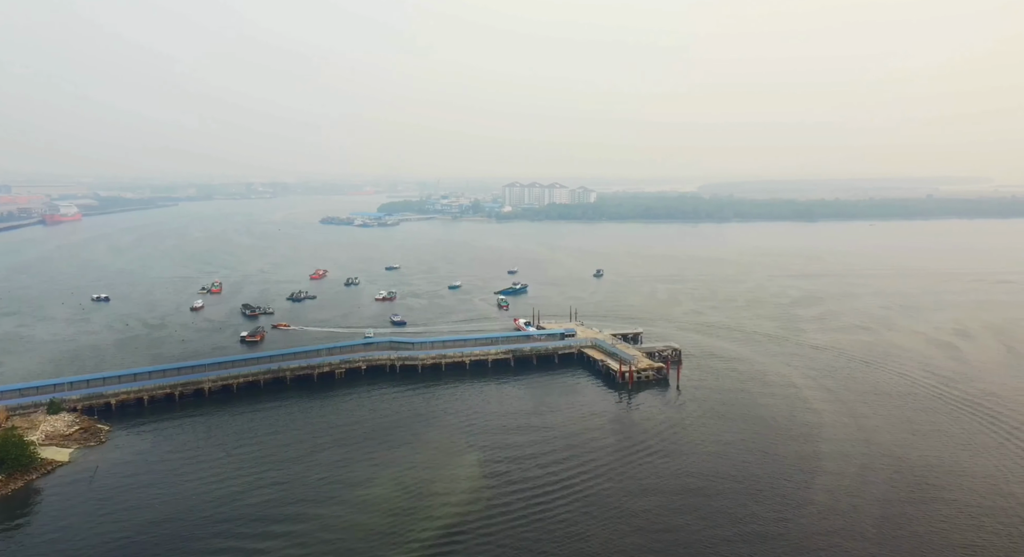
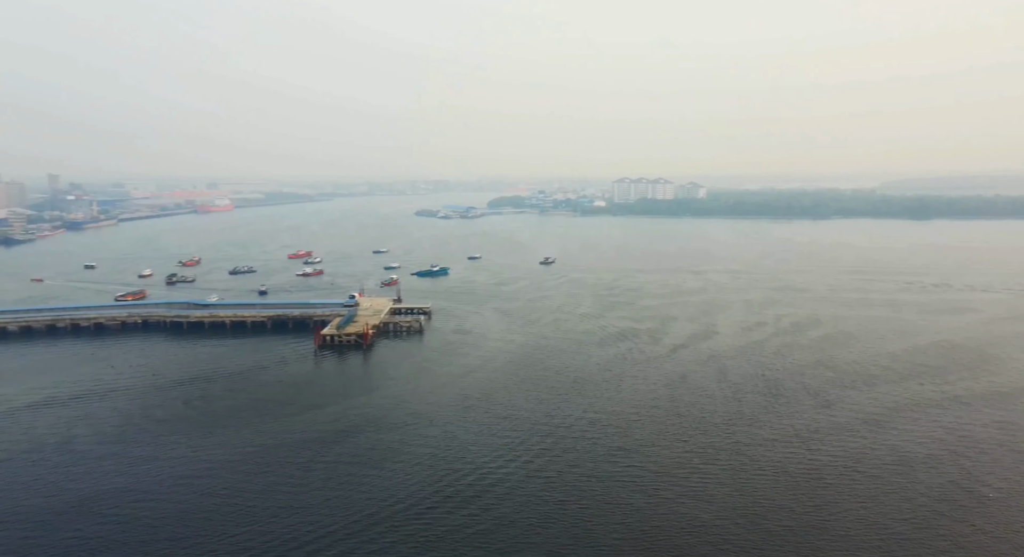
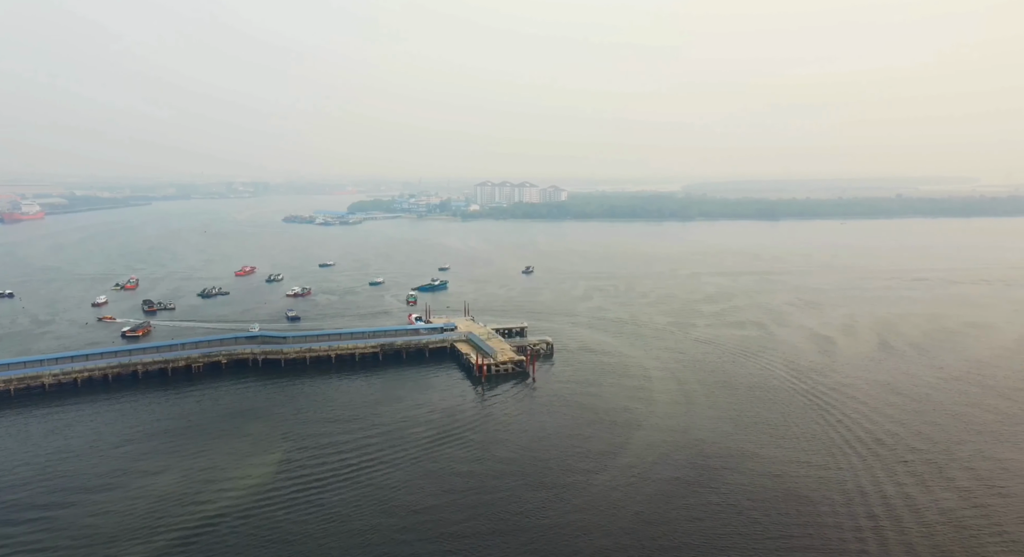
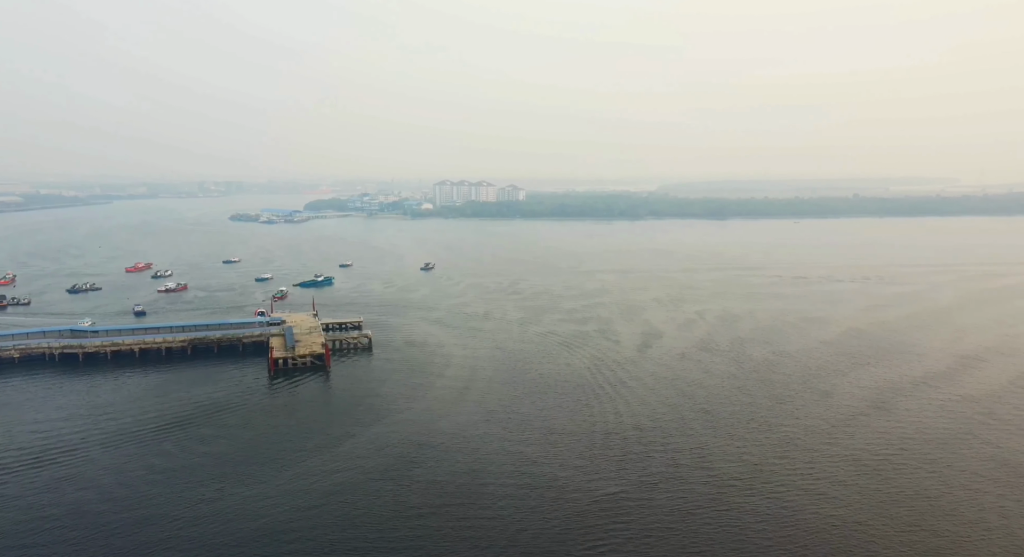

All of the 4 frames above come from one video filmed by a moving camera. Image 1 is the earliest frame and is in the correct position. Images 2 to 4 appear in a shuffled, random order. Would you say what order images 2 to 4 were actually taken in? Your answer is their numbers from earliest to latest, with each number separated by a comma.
3, 4, 2
